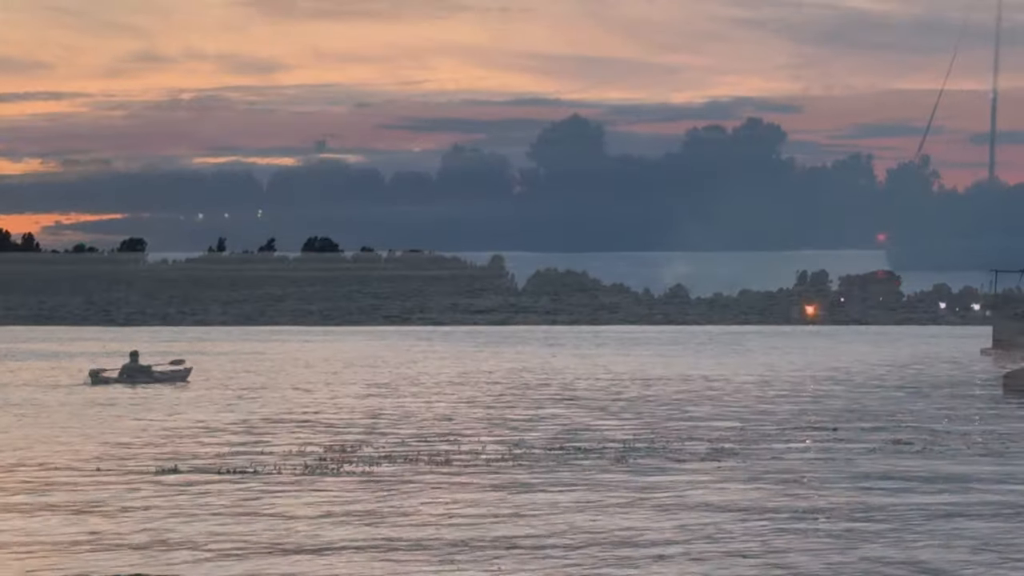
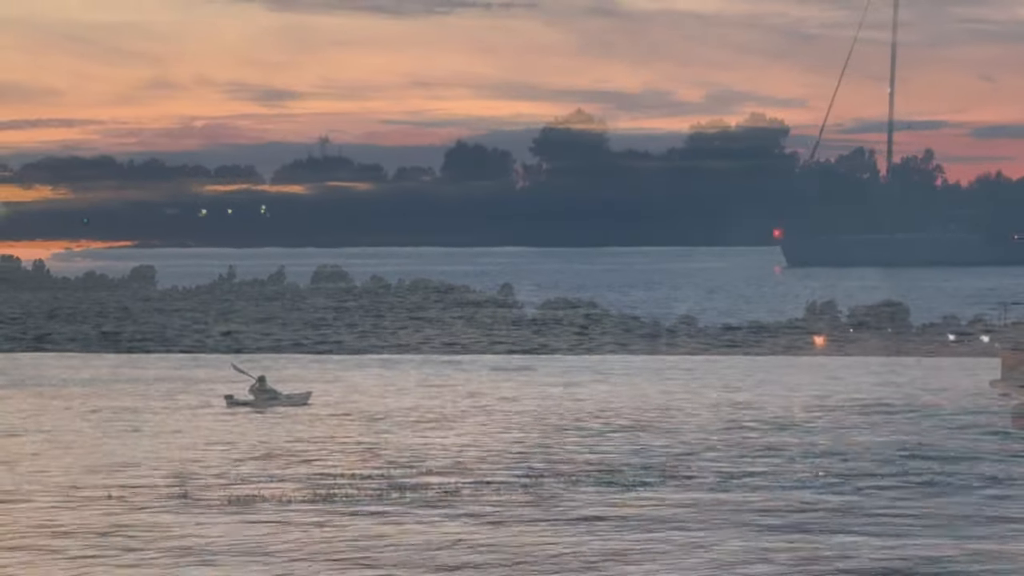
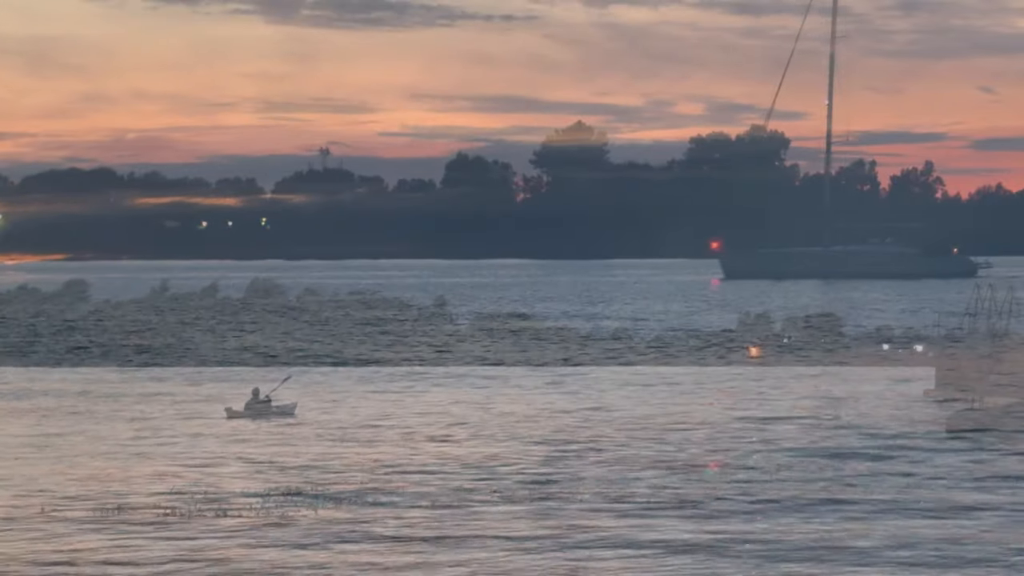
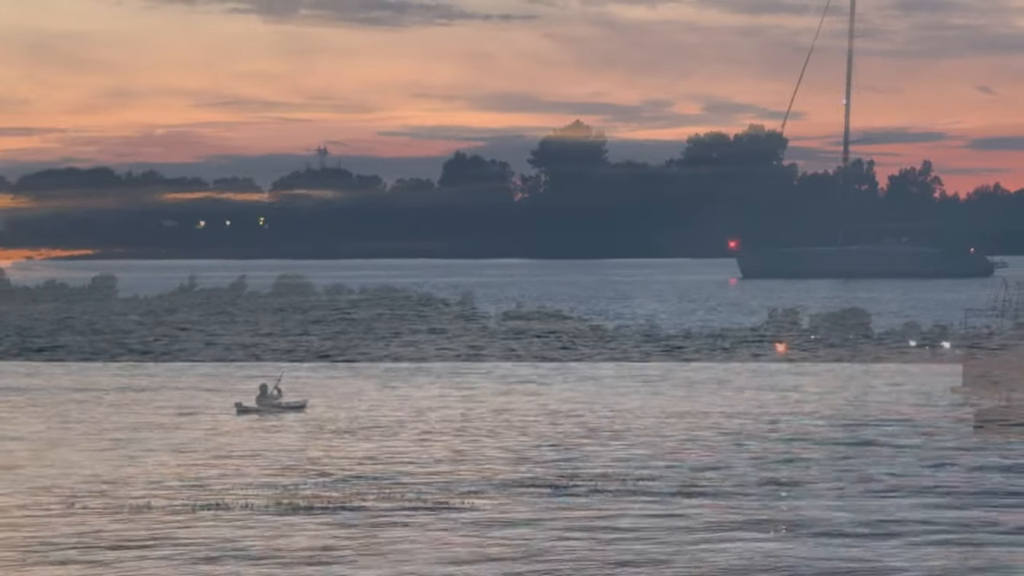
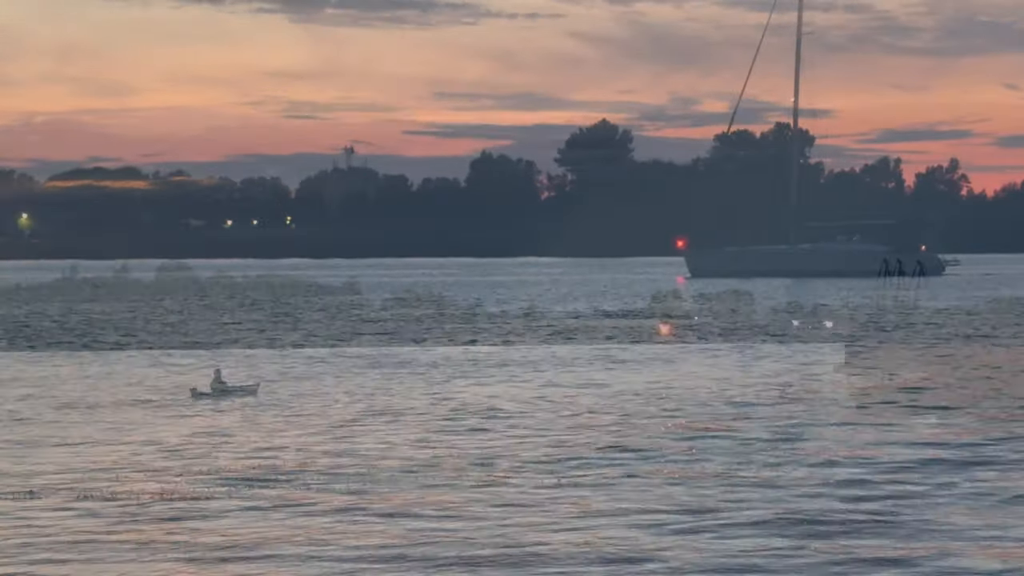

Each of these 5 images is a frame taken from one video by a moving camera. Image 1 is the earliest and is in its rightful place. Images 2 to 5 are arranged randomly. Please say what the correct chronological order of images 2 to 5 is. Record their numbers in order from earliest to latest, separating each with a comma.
2, 4, 3, 5
